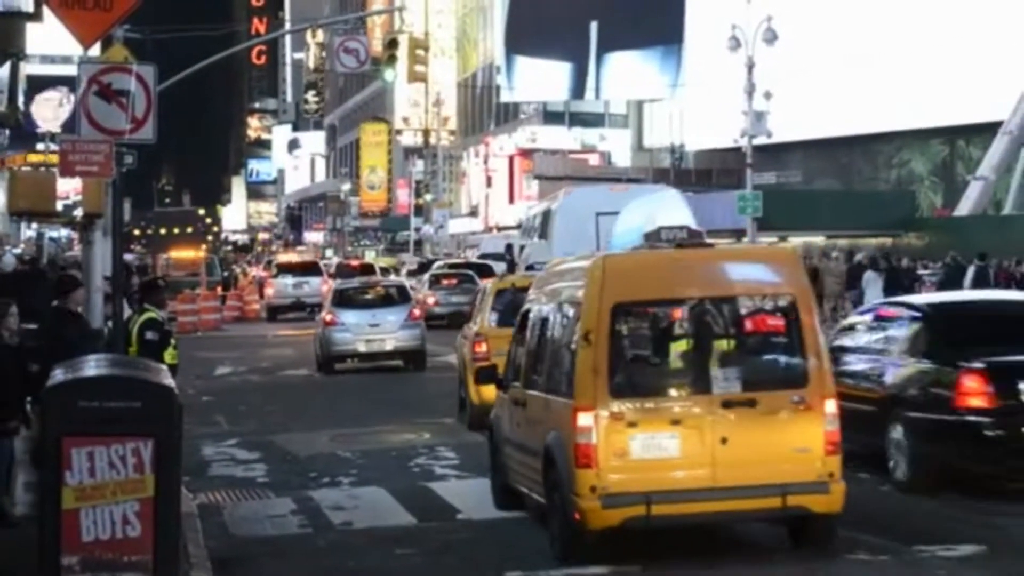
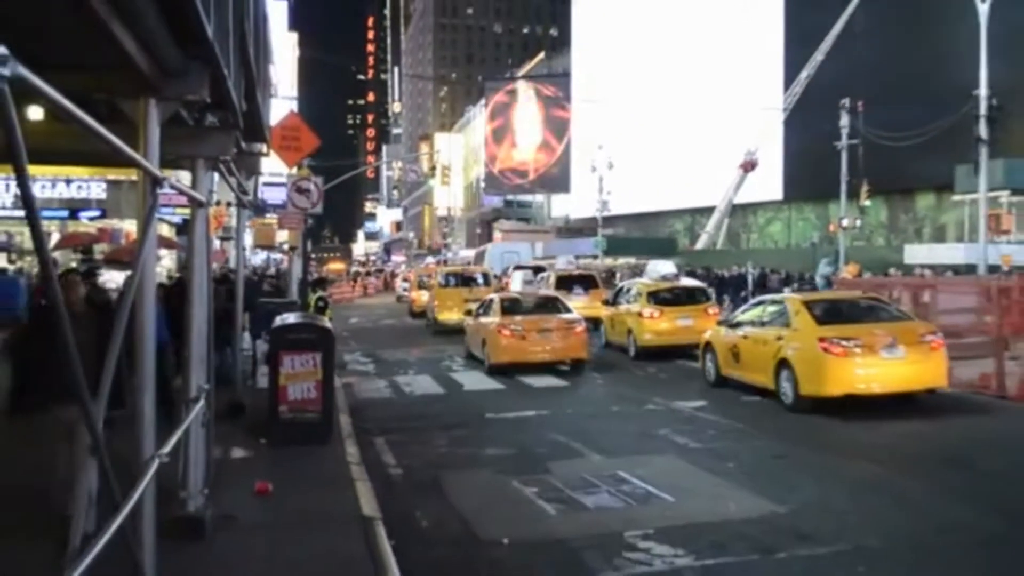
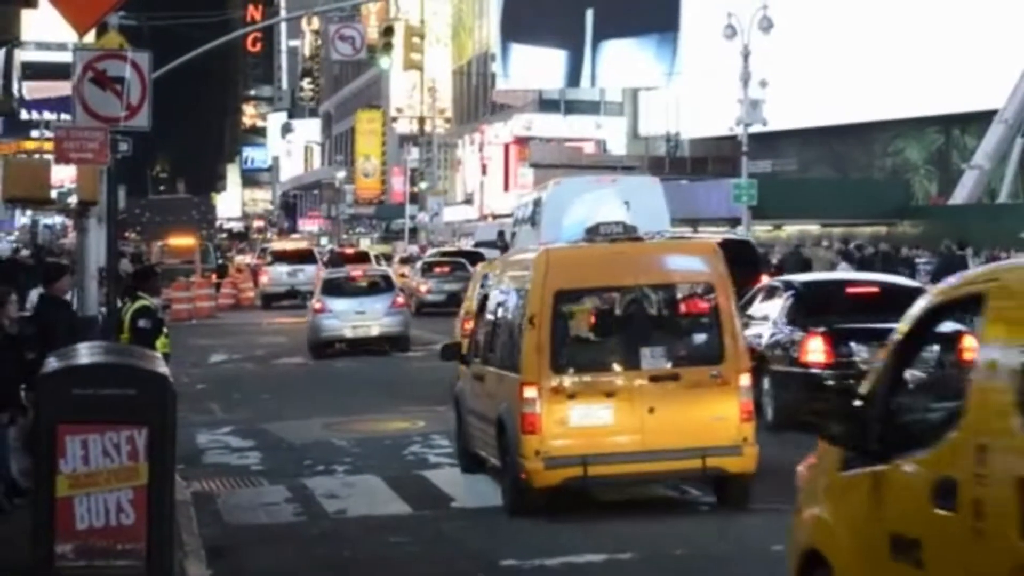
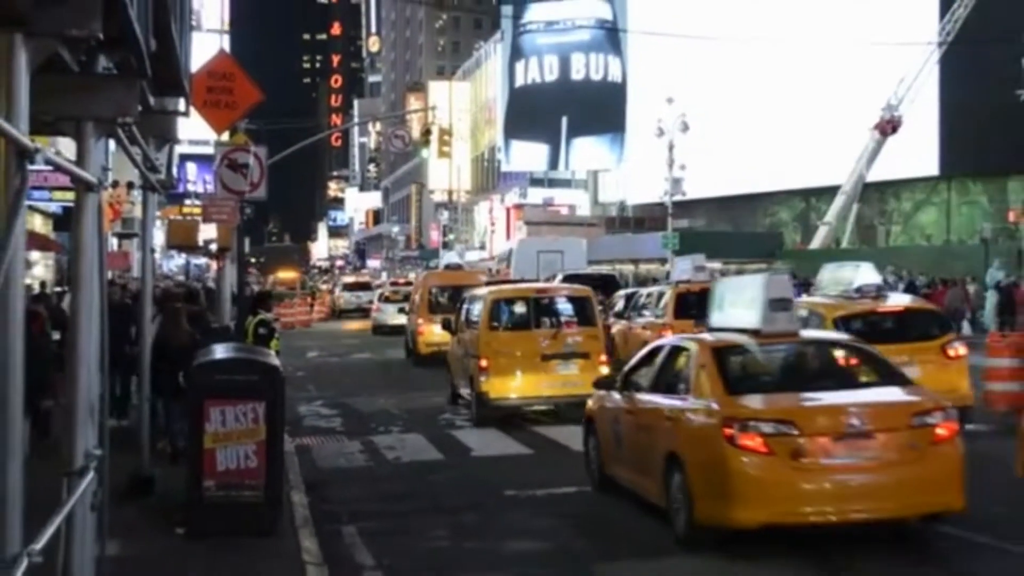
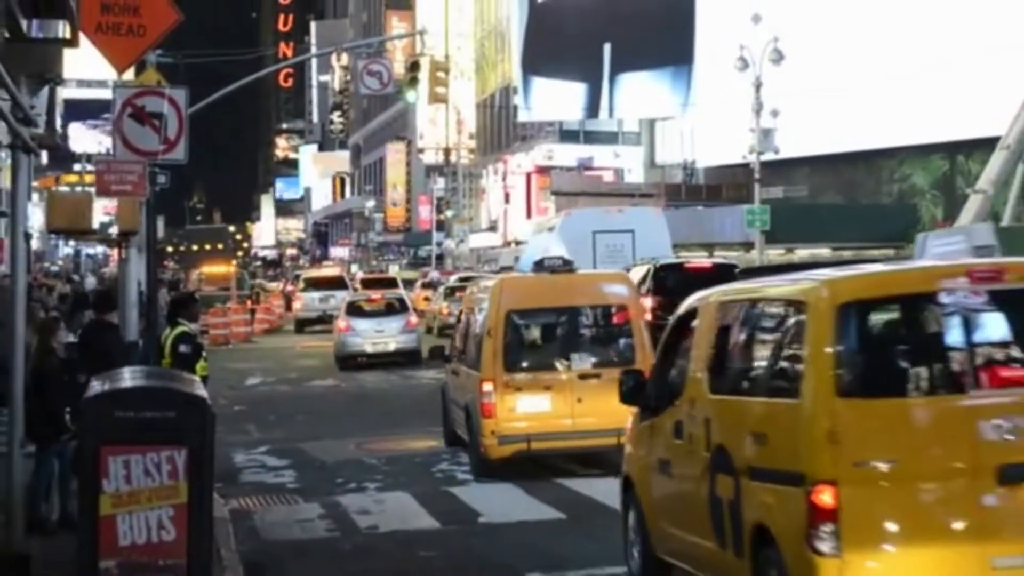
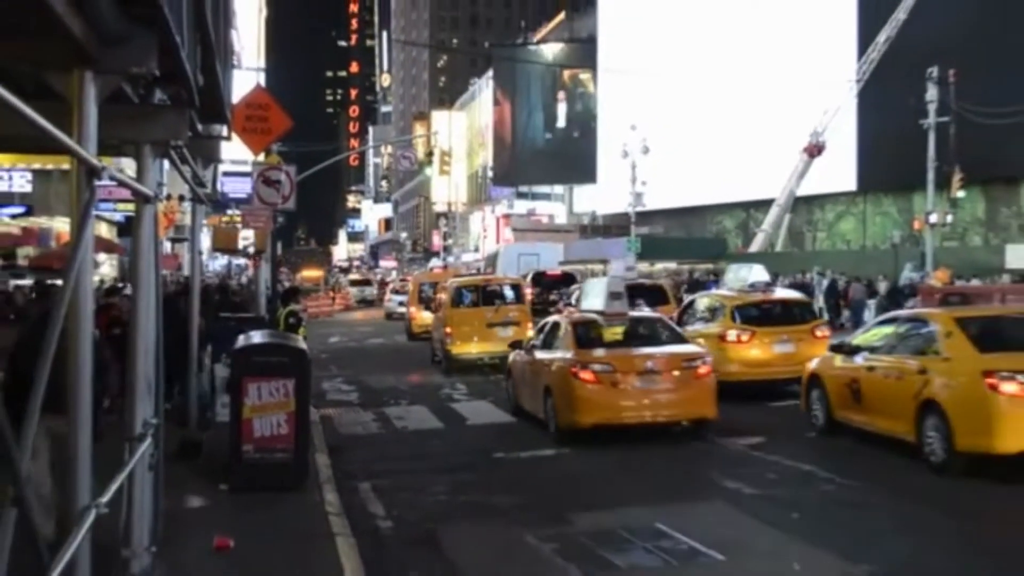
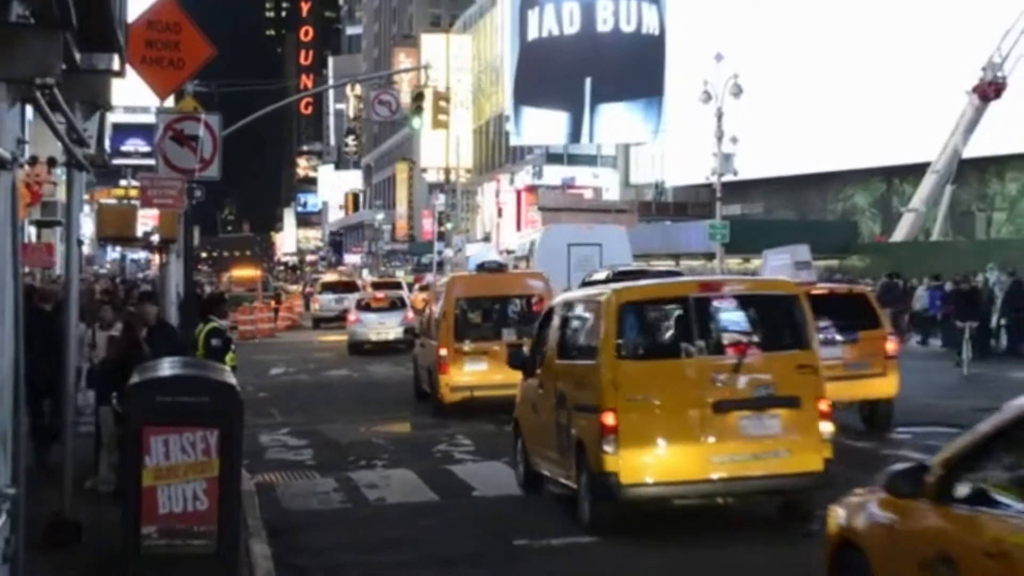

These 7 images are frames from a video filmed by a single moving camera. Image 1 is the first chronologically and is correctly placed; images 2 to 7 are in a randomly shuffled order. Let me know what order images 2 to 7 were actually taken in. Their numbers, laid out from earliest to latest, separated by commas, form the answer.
3, 5, 7, 4, 6, 2
